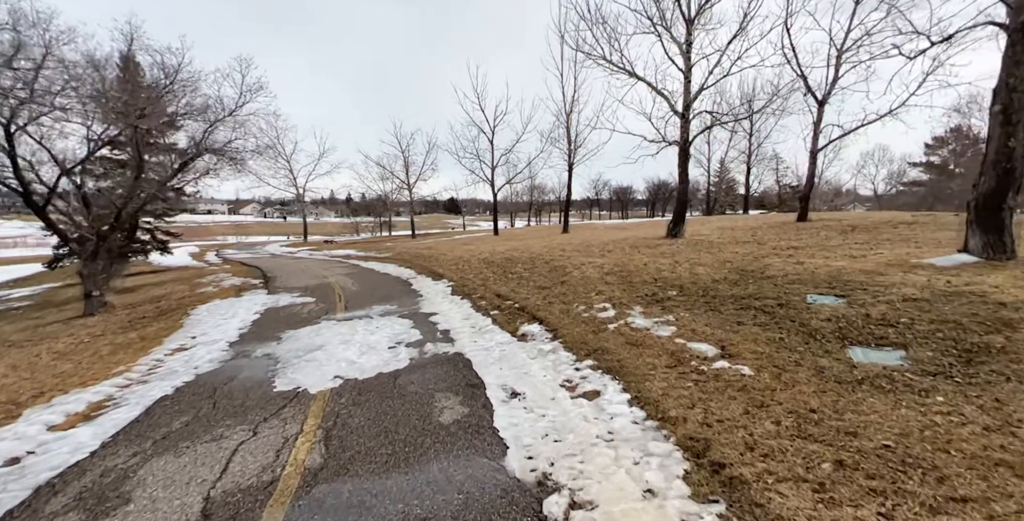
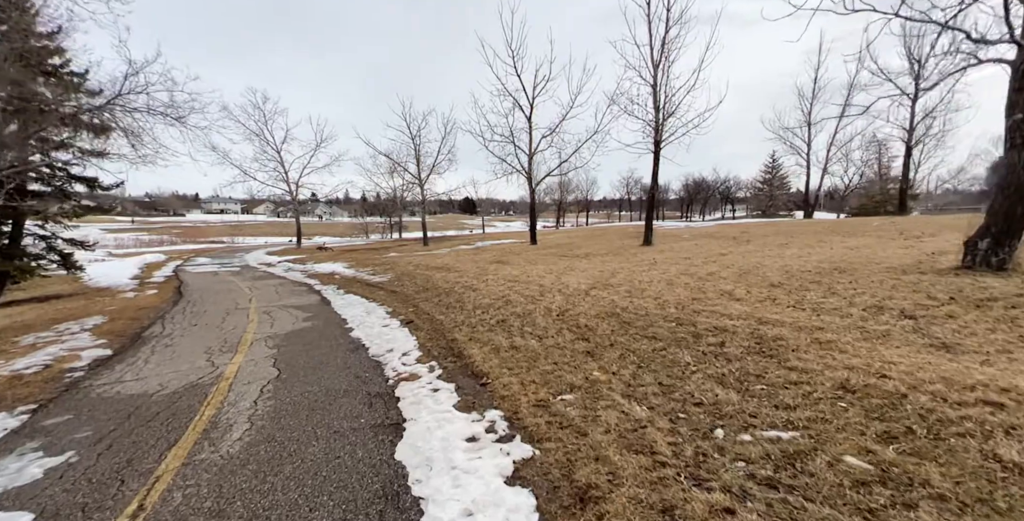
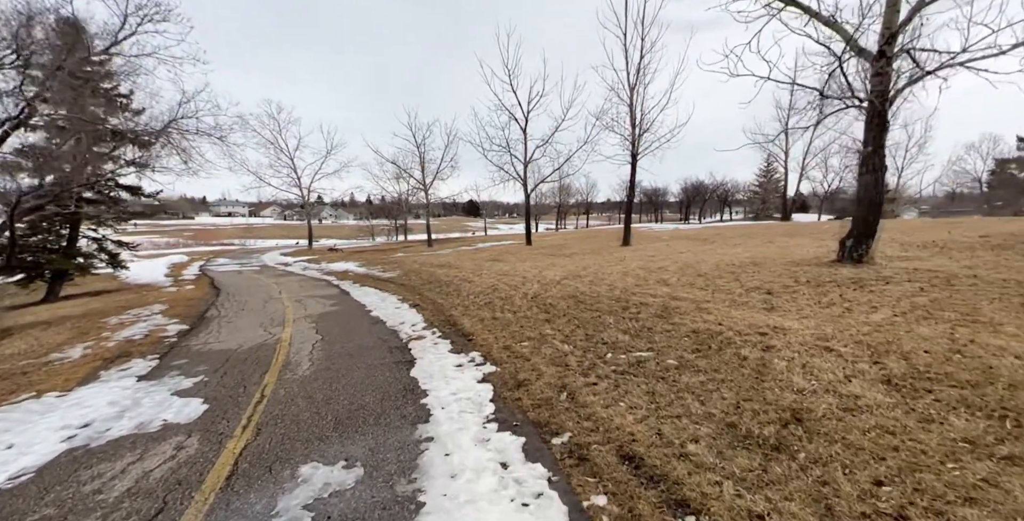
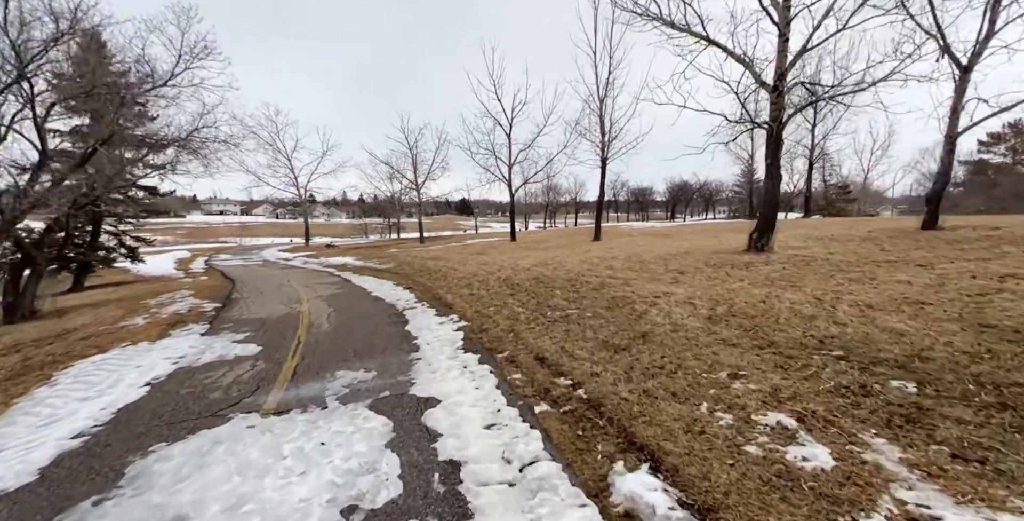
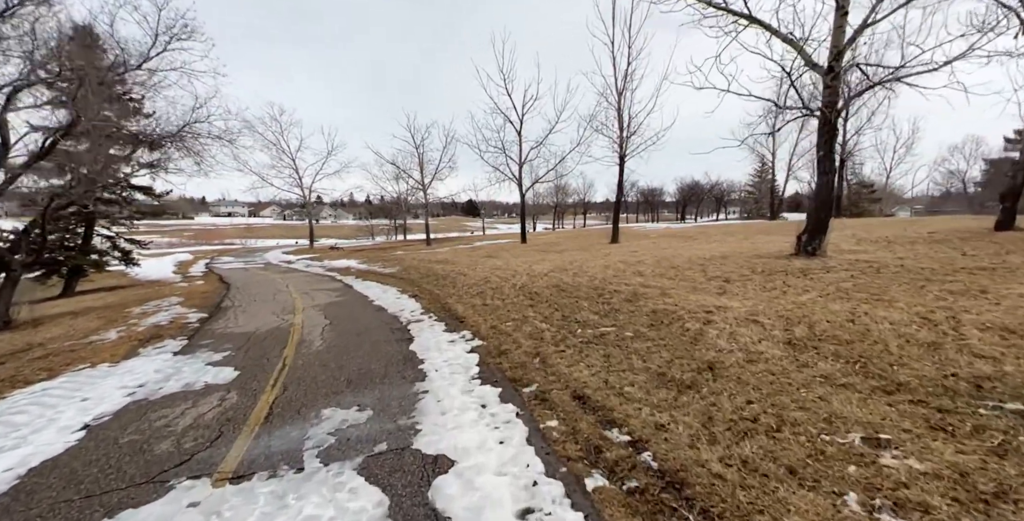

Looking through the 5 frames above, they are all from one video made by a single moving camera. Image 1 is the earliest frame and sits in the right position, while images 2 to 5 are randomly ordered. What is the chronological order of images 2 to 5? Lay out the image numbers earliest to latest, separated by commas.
4, 5, 3, 2
